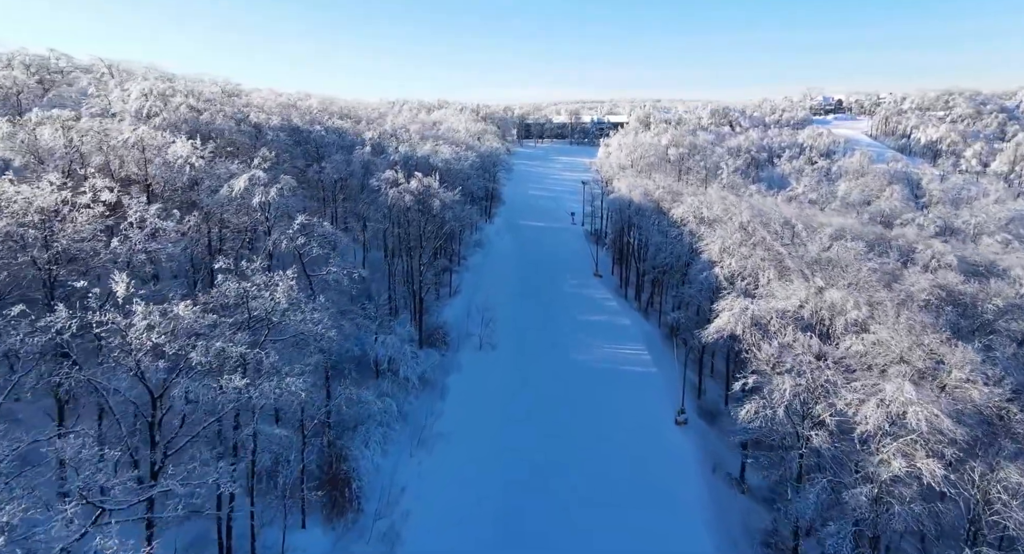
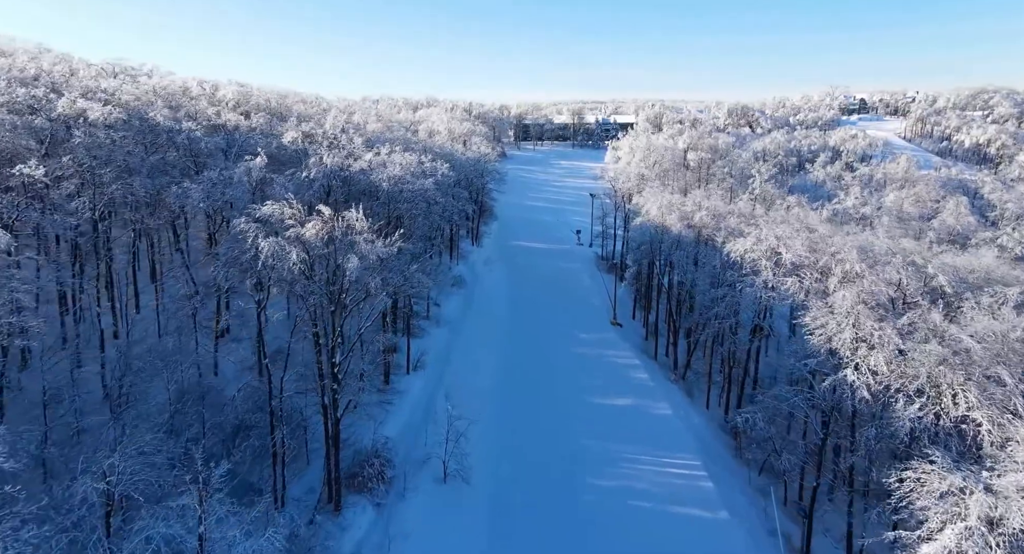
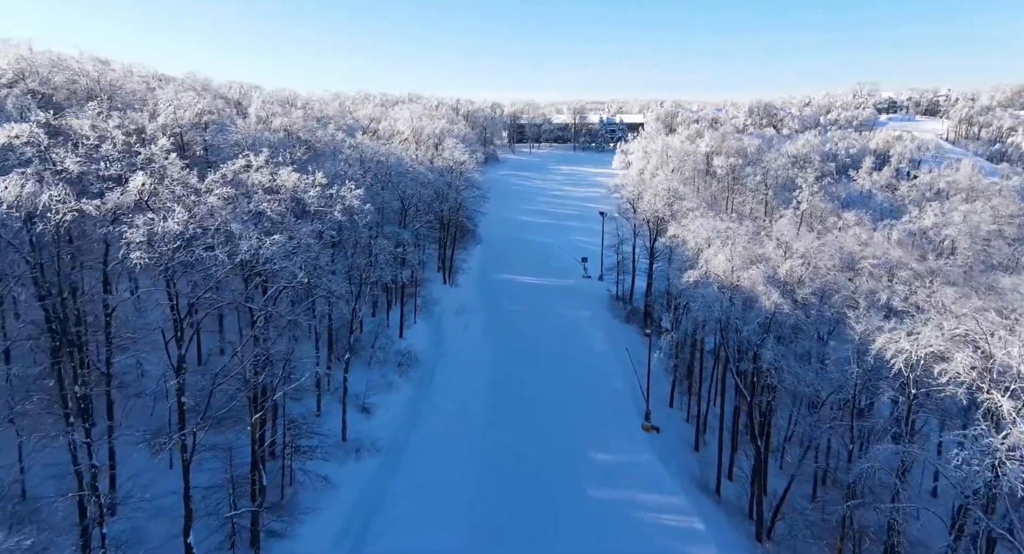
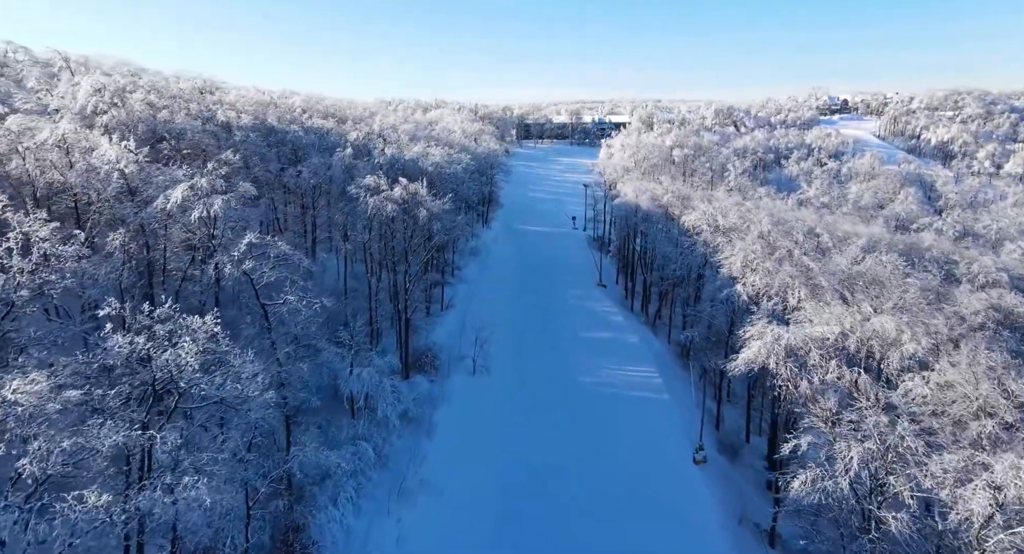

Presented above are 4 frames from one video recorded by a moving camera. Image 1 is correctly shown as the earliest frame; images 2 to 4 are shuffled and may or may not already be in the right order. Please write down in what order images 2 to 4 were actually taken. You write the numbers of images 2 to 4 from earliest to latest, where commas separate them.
4, 2, 3
